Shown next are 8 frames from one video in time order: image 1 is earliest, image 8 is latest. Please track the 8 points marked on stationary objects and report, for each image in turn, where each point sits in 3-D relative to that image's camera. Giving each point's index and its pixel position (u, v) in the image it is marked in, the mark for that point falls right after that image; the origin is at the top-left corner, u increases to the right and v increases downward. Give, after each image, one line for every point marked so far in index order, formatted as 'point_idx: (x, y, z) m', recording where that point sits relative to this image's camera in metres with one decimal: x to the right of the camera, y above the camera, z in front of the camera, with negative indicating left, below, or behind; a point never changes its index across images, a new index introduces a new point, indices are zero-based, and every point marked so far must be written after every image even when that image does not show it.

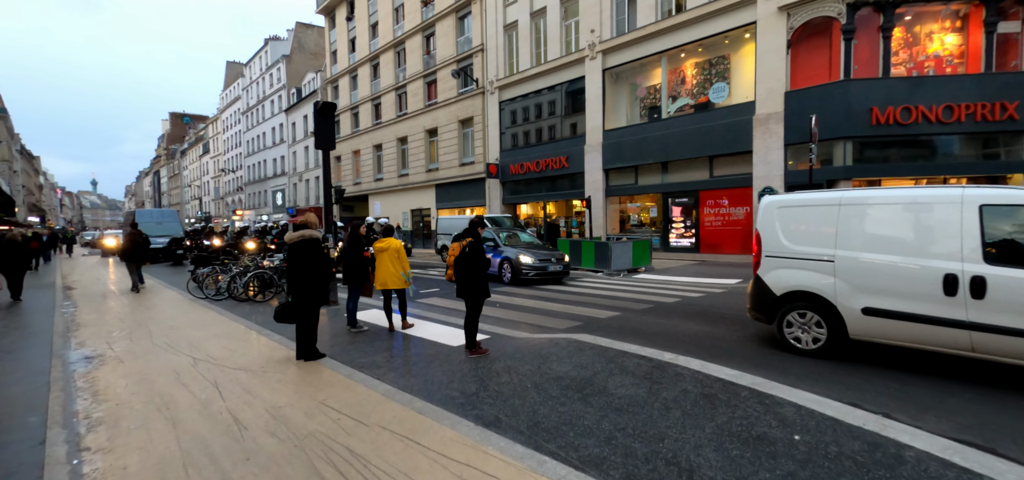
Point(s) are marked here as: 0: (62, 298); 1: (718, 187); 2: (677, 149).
0: (-11.2, -1.4, +11.5) m
1: (+6.9, +1.8, +15.4) m
2: (+5.9, +3.2, +16.3) m
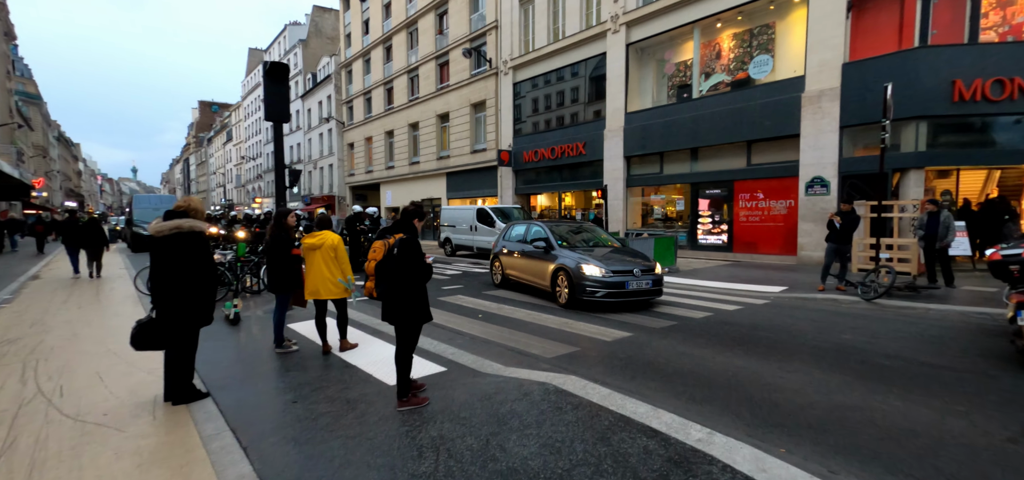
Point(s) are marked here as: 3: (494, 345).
0: (-11.2, -1.1, +10.5) m
1: (+7.1, +1.8, +13.4) m
2: (+6.2, +3.3, +14.3) m
3: (-0.2, -1.2, +5.2) m
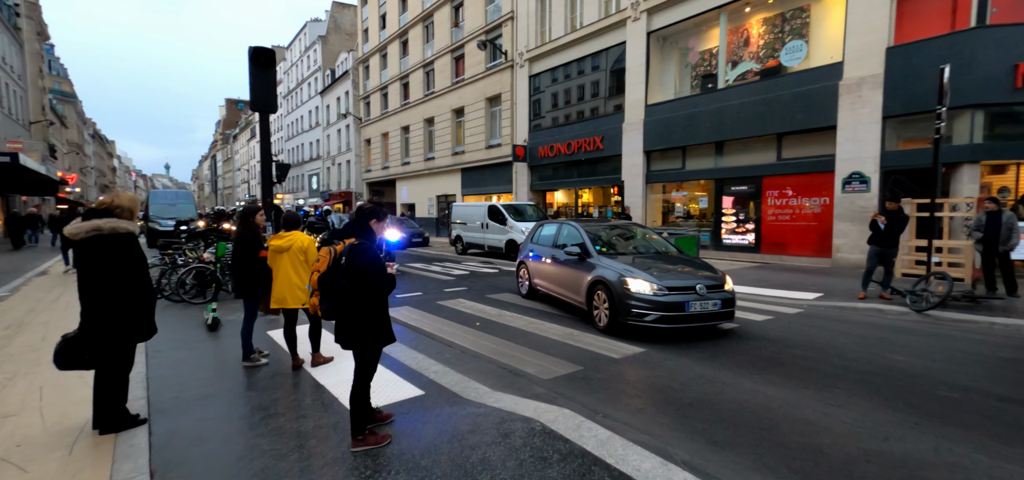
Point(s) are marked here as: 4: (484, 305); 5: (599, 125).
0: (-11.0, -1.0, +10.4) m
1: (+7.4, +1.8, +12.4) m
2: (+6.5, +3.3, +13.4) m
3: (-0.3, -1.2, +4.6) m
4: (-0.4, -1.0, +7.3) m
5: (+3.4, +4.5, +18.0) m
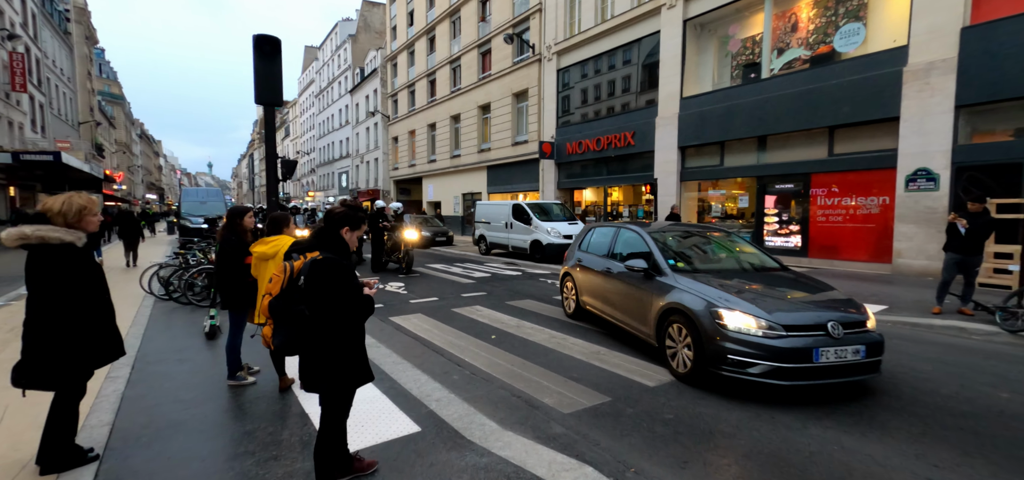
0: (-10.5, -1.0, +10.4) m
1: (+8.1, +1.7, +11.3) m
2: (+7.2, +3.3, +12.3) m
3: (-0.1, -1.3, +4.0) m
4: (-0.1, -1.1, +6.7) m
5: (+4.4, +4.5, +17.1) m
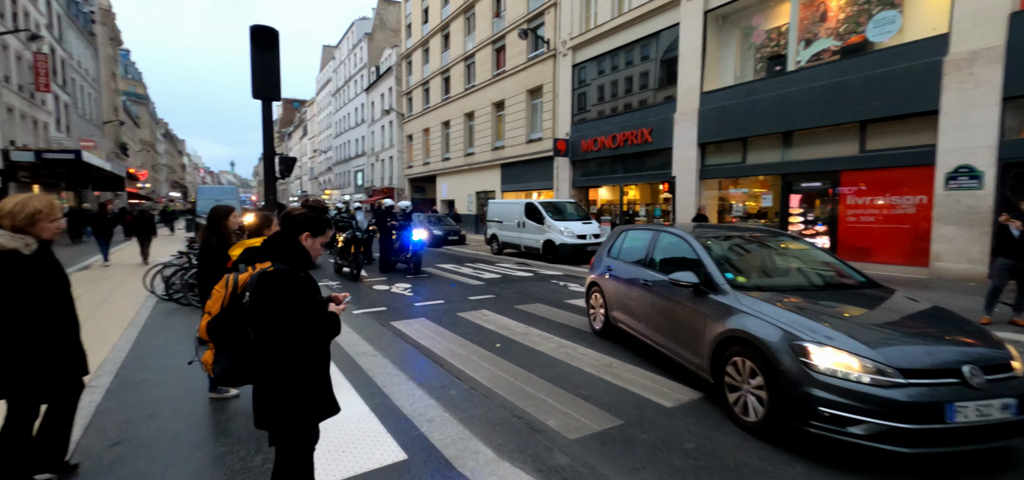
0: (-10.3, -0.9, +10.4) m
1: (+8.3, +1.7, +10.6) m
2: (+7.6, +3.2, +11.7) m
3: (-0.1, -1.3, +3.6) m
4: (0.0, -1.1, +6.4) m
5: (+4.9, +4.5, +16.6) m
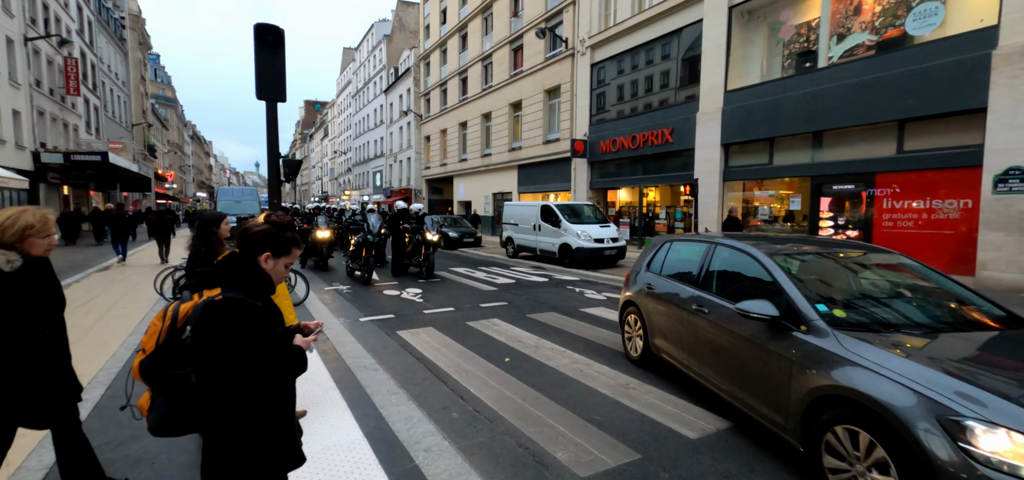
0: (-10.0, -1.0, +10.5) m
1: (+8.7, +1.6, +10.0) m
2: (+7.9, +3.1, +11.1) m
3: (-0.1, -1.4, +3.3) m
4: (+0.1, -1.2, +6.1) m
5: (+5.5, +4.3, +16.1) m
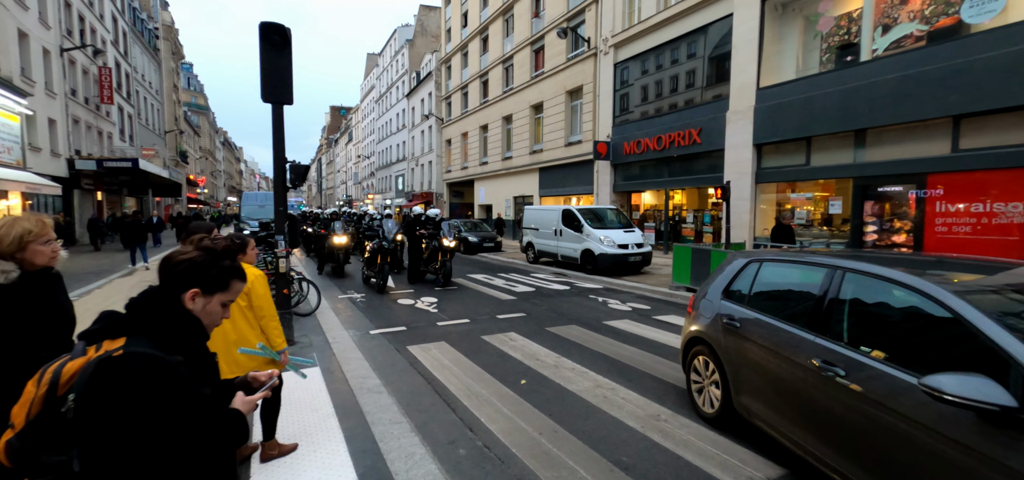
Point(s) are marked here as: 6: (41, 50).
0: (-9.5, -1.1, +10.5) m
1: (+9.1, +1.4, +9.2) m
2: (+8.4, +2.9, +10.3) m
3: (0.0, -1.5, +2.9) m
4: (+0.3, -1.3, +5.6) m
5: (+6.2, +4.2, +15.4) m
6: (-20.0, +8.1, +19.6) m
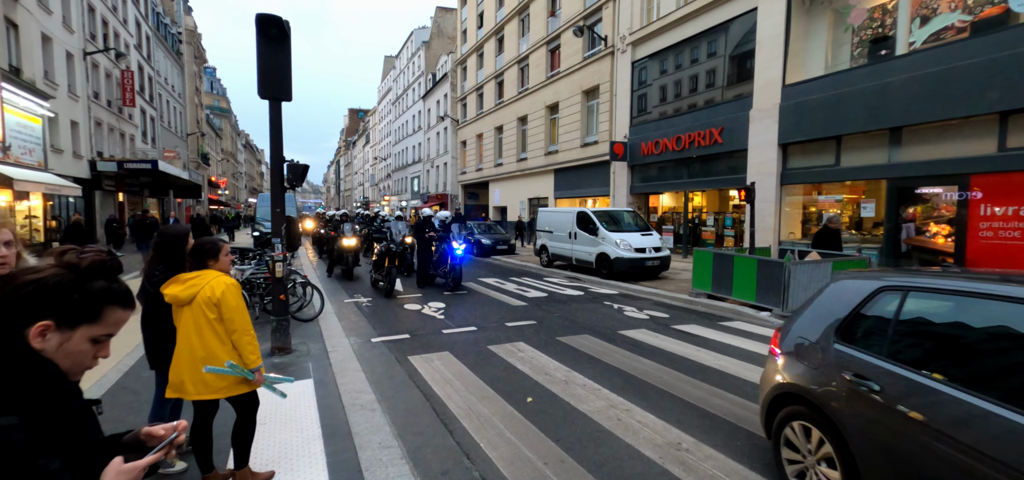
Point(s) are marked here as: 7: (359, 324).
0: (-9.3, -1.1, +10.5) m
1: (+9.3, +1.3, +8.5) m
2: (+8.7, +2.8, +9.6) m
3: (0.0, -1.5, +2.5) m
4: (+0.4, -1.4, +5.3) m
5: (+6.6, +4.0, +14.8) m
6: (-19.4, +8.1, +20.0) m
7: (-2.3, -1.3, +7.1) m
